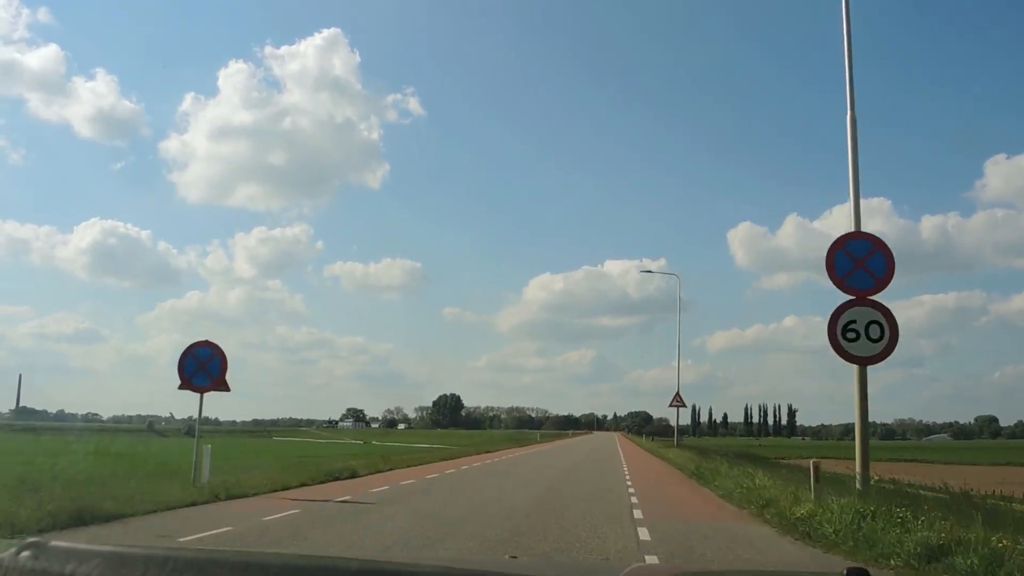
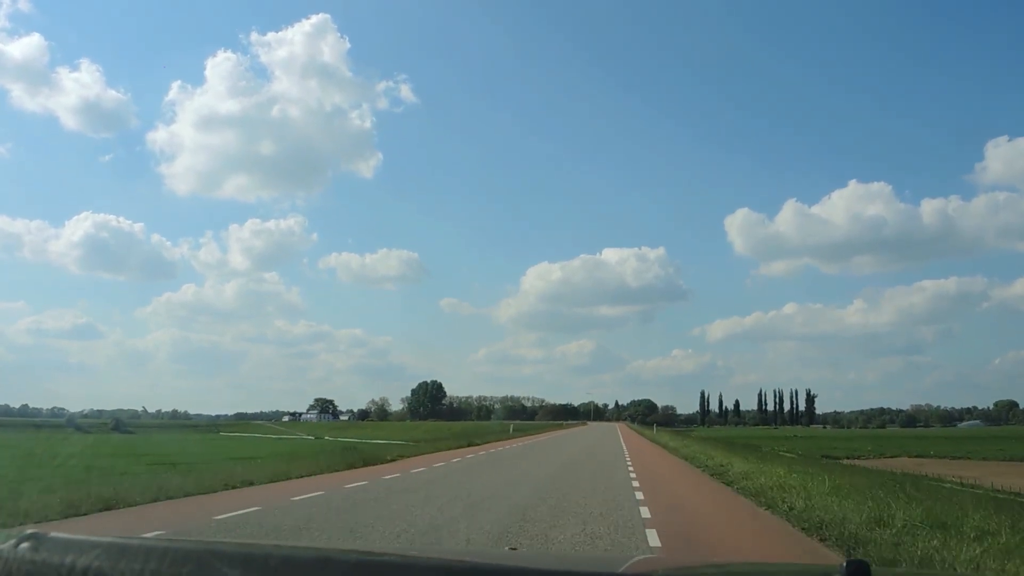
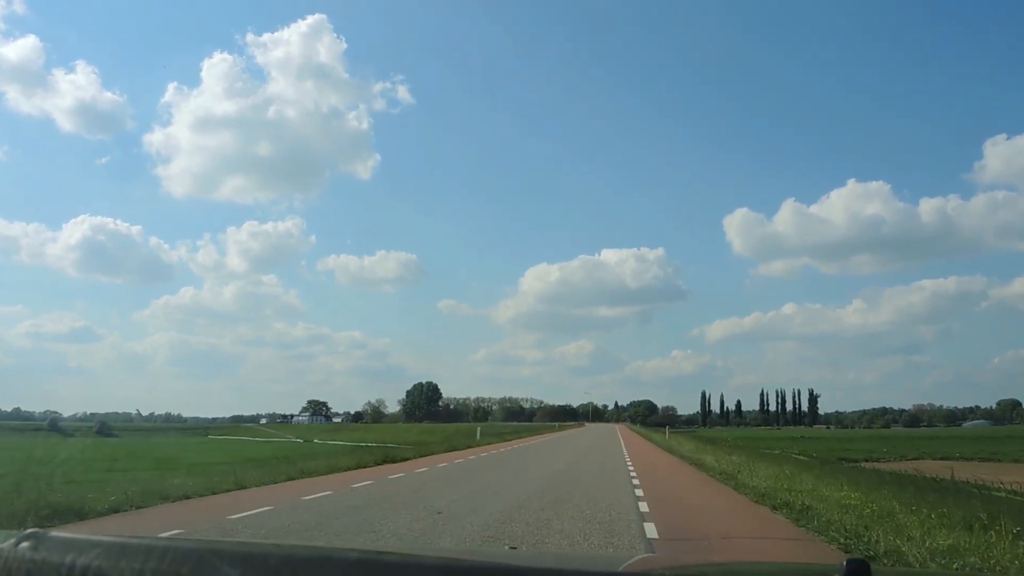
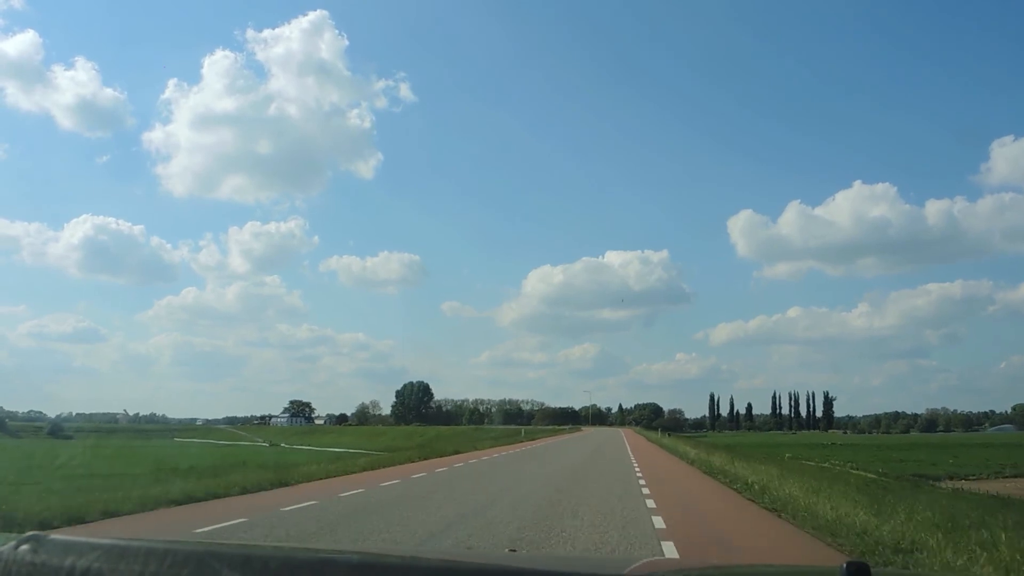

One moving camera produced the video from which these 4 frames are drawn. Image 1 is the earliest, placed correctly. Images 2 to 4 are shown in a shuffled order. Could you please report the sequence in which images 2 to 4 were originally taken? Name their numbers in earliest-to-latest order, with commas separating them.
2, 3, 4
